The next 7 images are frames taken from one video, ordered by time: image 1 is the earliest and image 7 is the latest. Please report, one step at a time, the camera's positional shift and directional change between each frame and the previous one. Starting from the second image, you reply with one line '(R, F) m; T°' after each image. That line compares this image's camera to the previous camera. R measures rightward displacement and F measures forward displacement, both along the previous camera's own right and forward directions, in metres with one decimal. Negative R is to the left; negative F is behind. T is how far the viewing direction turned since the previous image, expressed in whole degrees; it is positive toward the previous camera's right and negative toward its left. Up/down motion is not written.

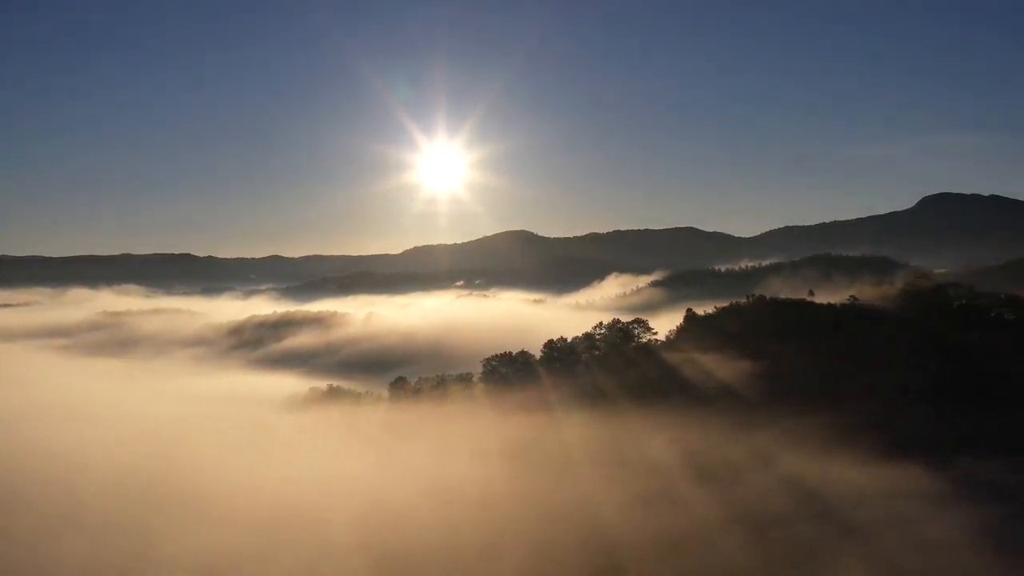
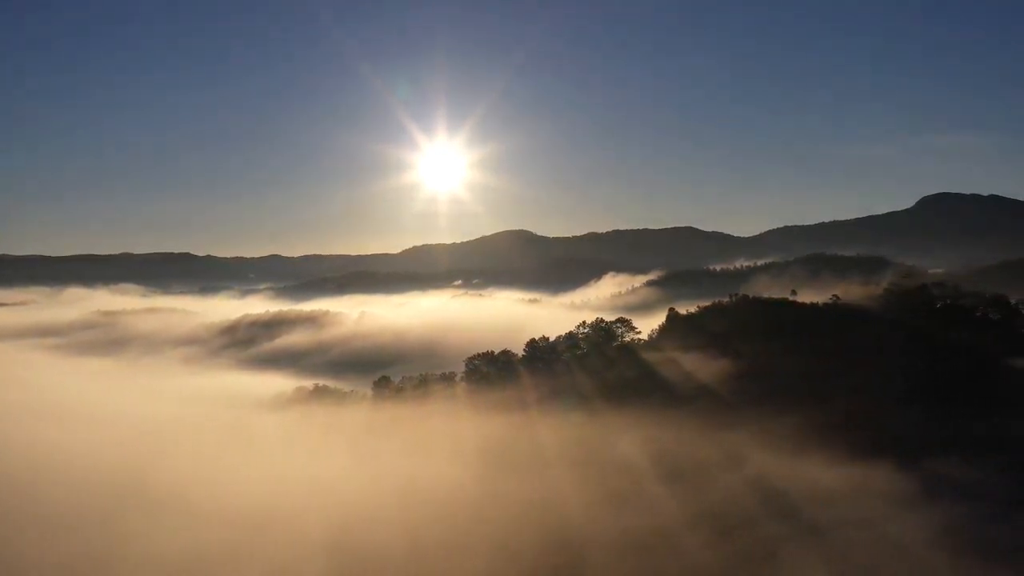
(+2.2, +0.2) m; 0°
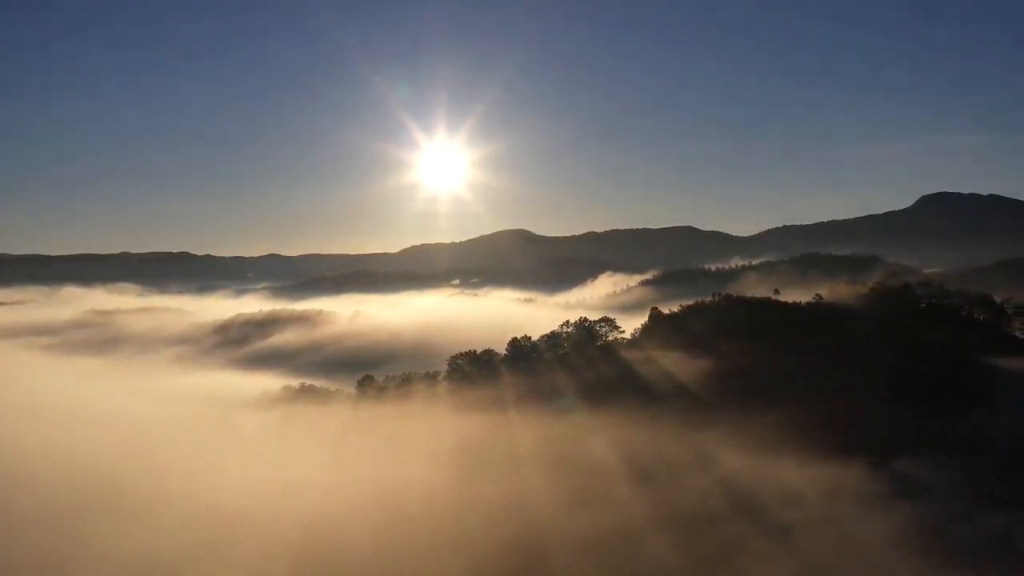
(+2.1, +0.1) m; 0°
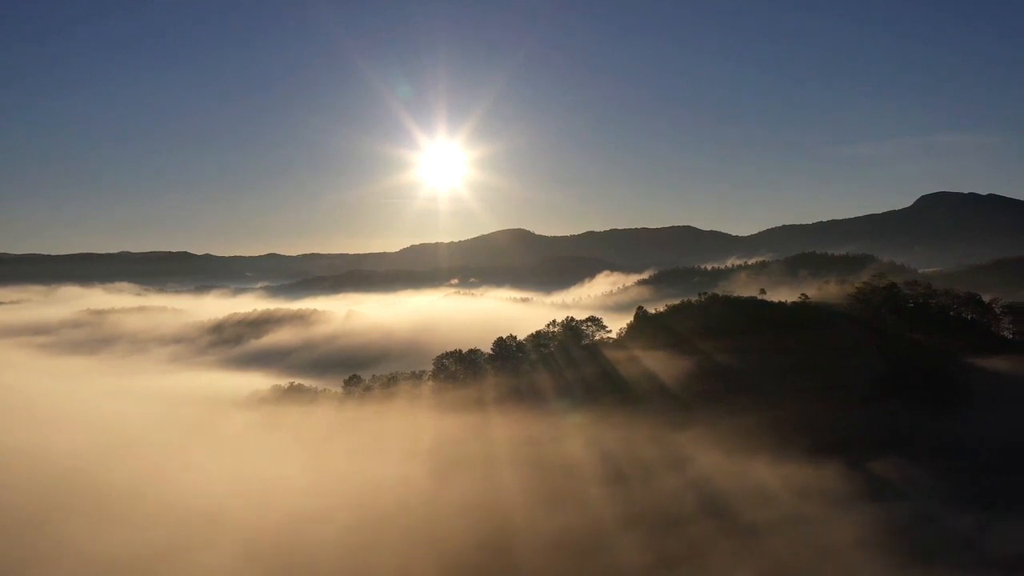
(+1.7, +0.2) m; 0°
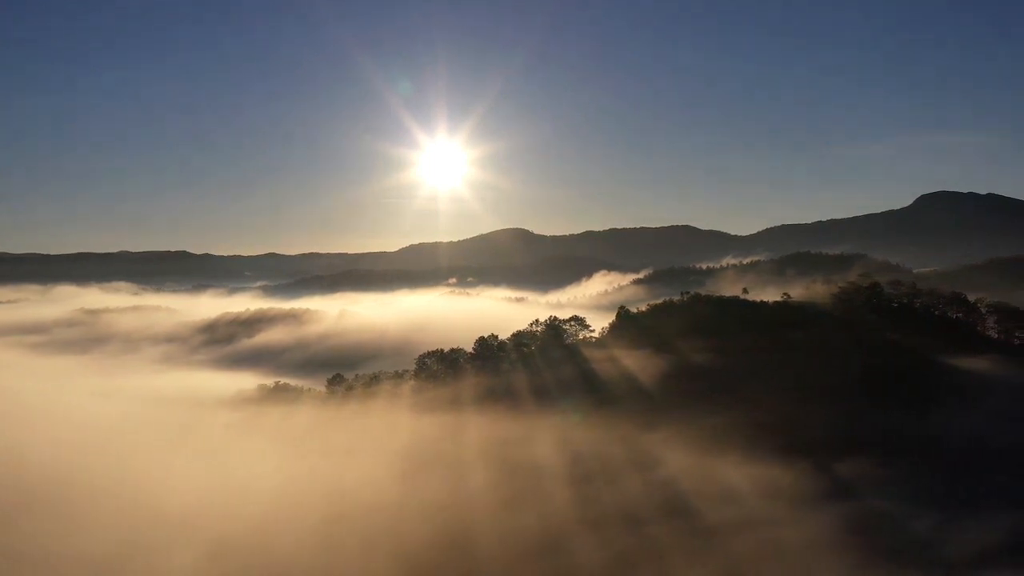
(+2.2, +0.2) m; 0°
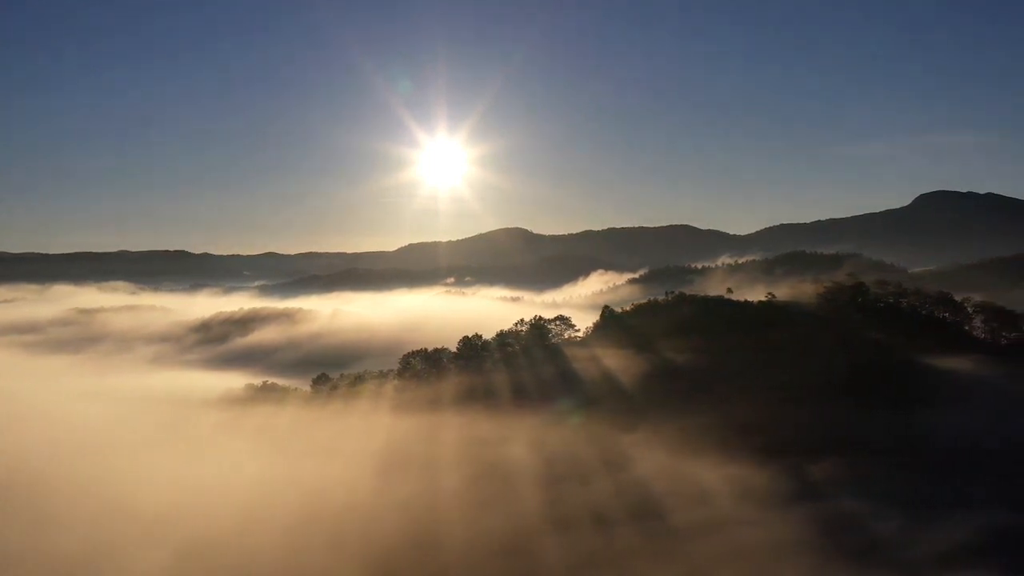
(+1.9, +0.2) m; 0°
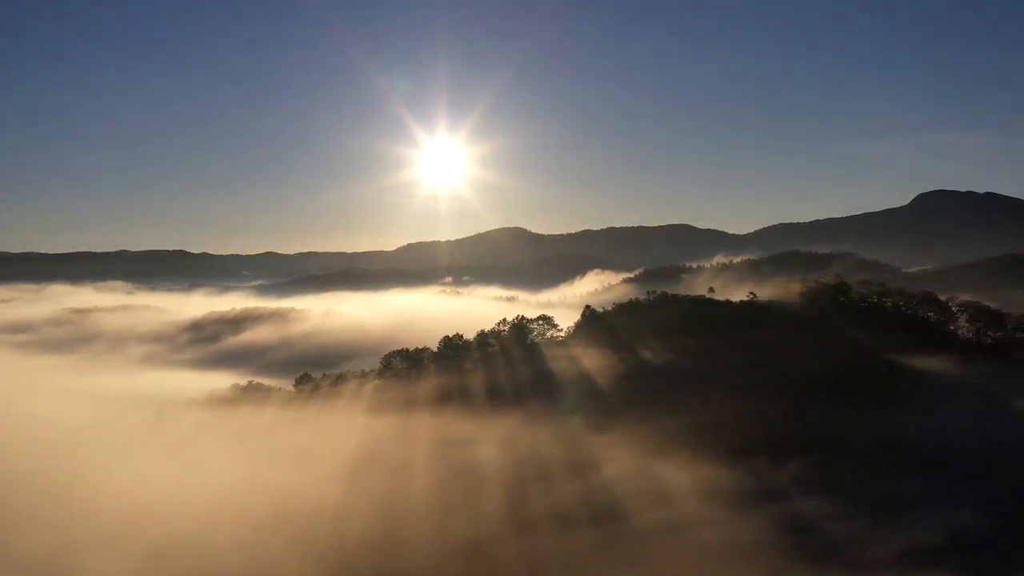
(+2.3, +0.3) m; 0°
